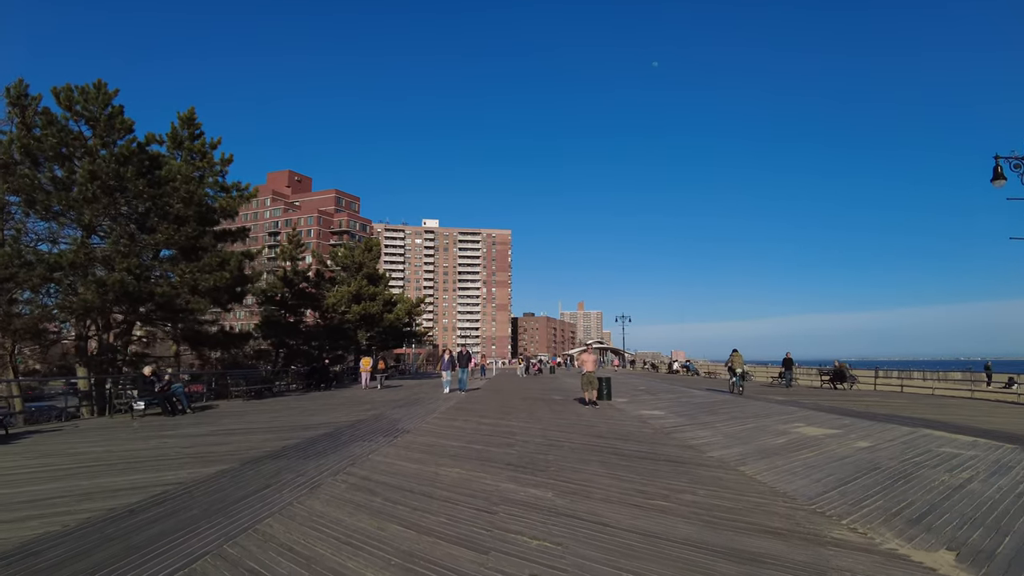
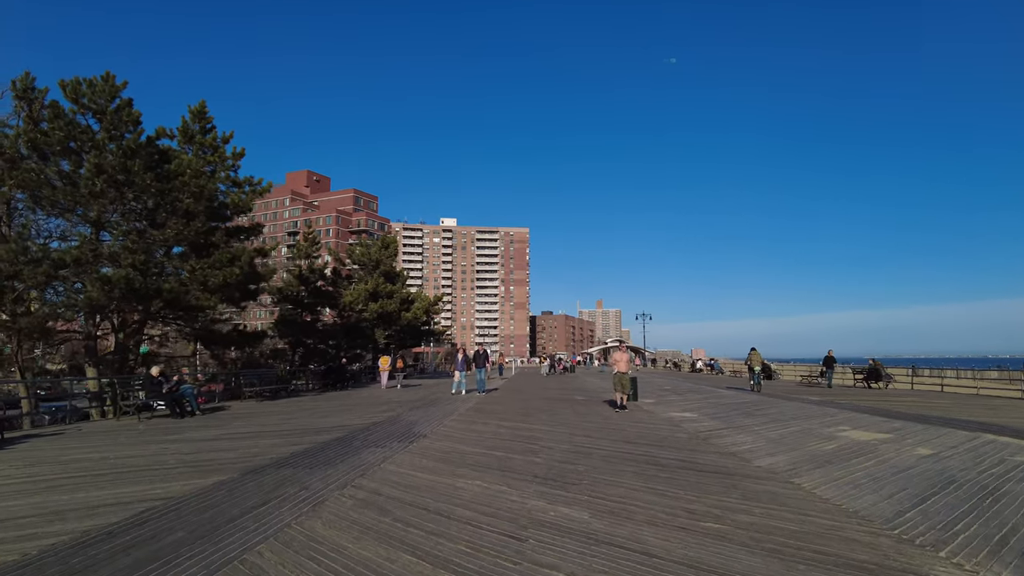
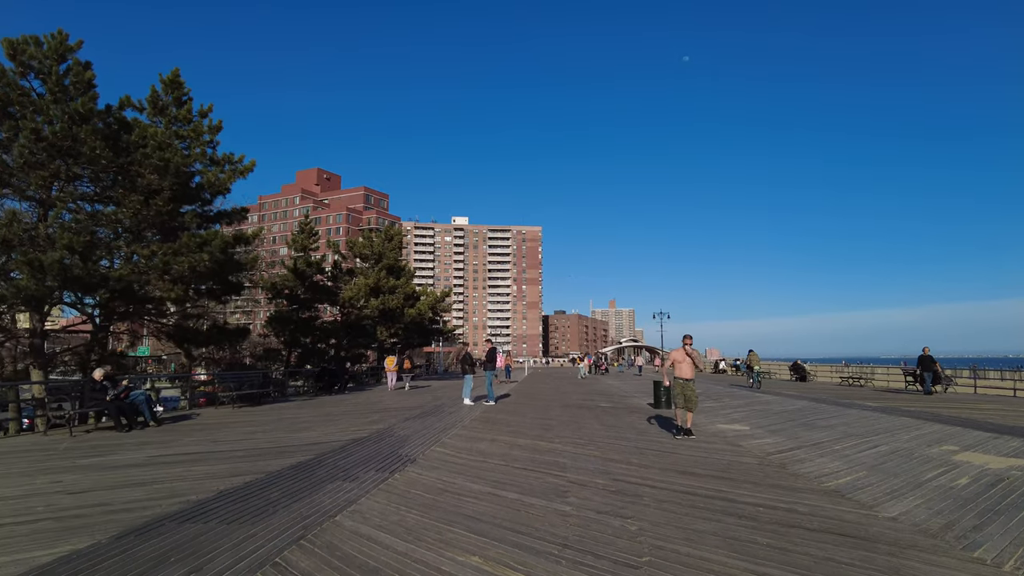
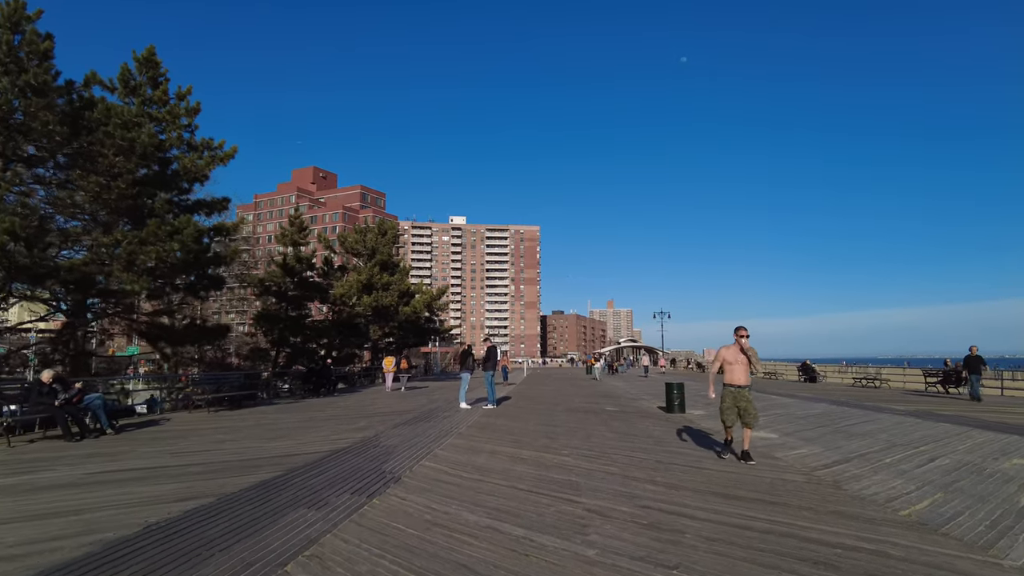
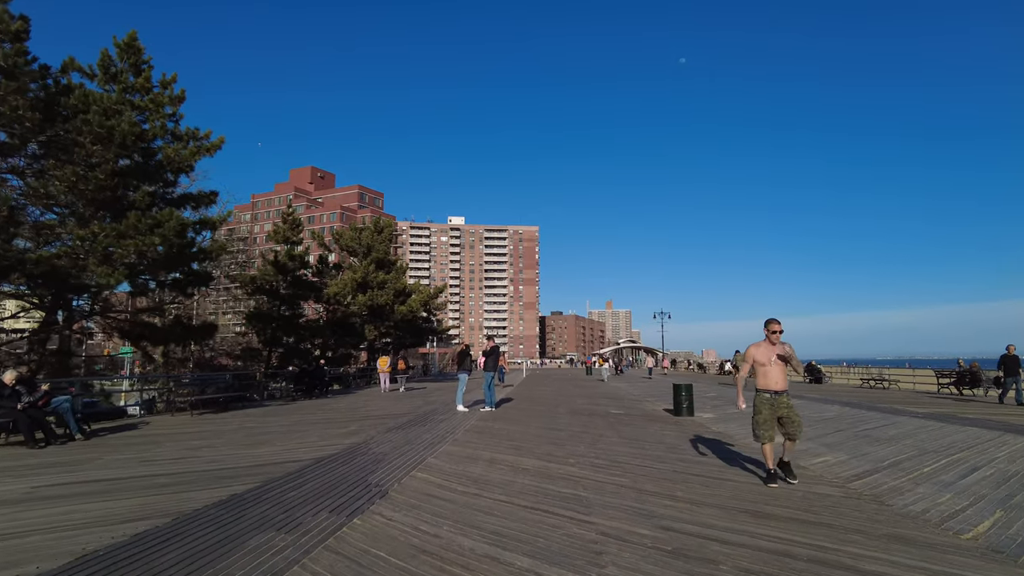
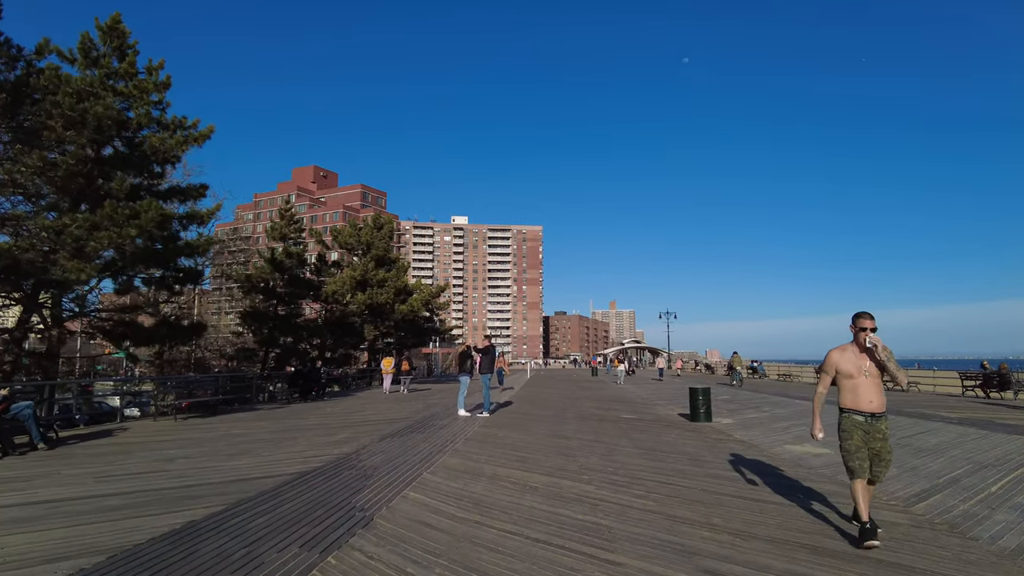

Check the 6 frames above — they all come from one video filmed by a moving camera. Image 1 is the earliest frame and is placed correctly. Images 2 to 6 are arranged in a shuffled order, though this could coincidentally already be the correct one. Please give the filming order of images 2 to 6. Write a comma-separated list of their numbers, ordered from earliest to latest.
2, 3, 4, 5, 6
